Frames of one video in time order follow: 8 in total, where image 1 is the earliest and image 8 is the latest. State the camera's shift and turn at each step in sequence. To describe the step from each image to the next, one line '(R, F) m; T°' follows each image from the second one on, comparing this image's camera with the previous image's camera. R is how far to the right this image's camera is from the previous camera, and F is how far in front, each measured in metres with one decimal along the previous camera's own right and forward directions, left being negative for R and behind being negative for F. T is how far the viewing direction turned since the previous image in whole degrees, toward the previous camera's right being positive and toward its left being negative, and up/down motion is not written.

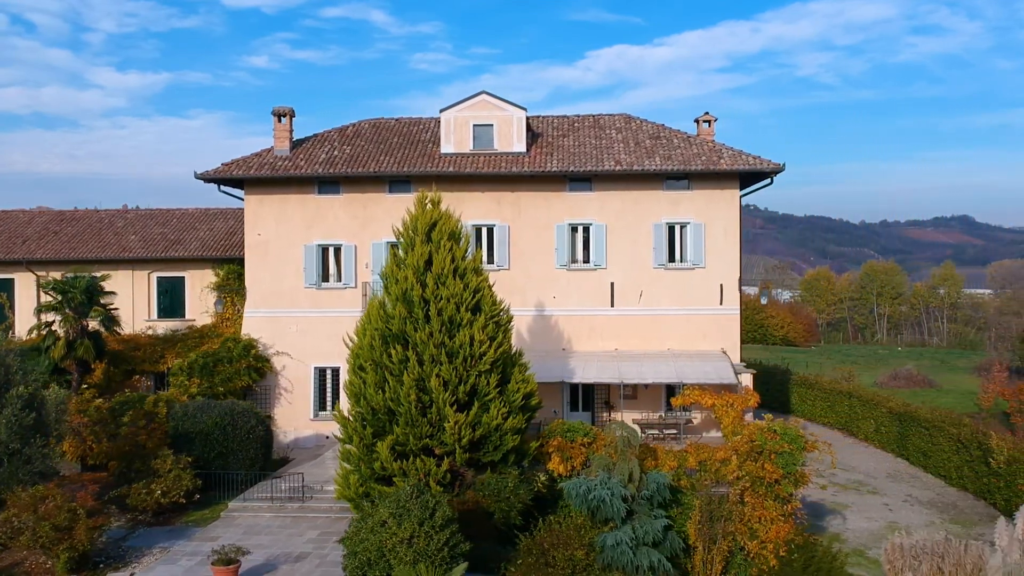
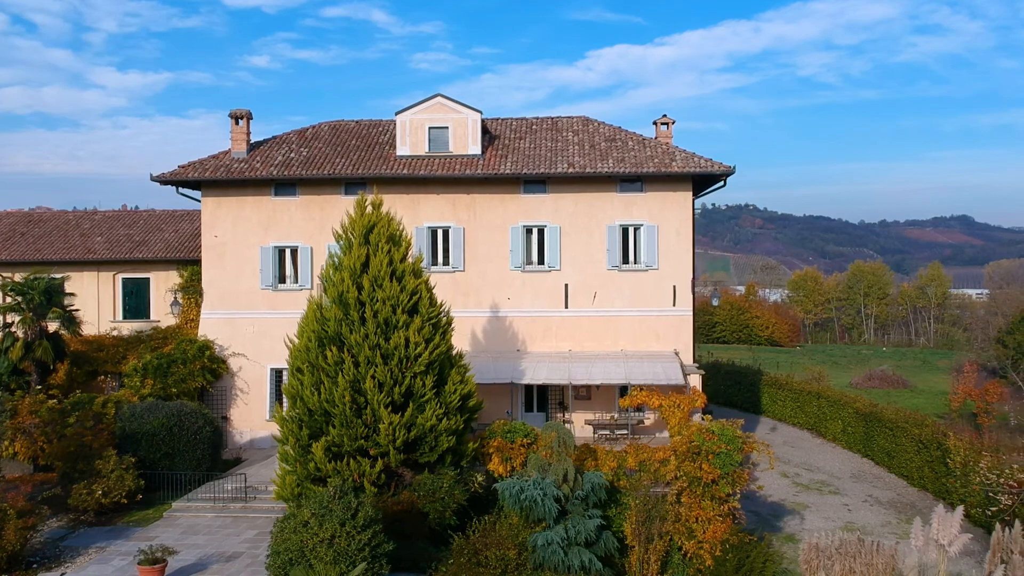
(+1.0, -0.1) m; 0°
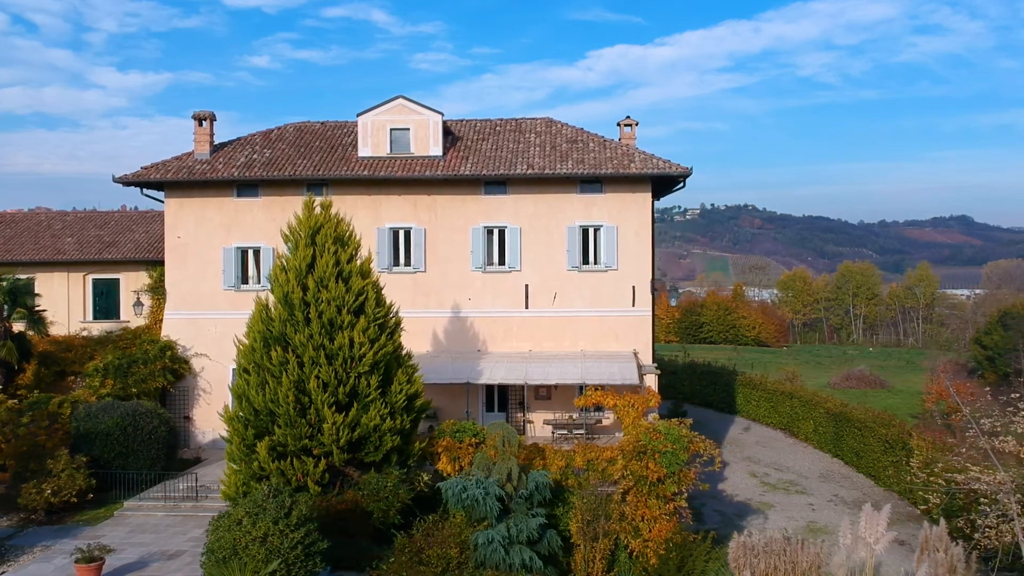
(+0.9, -0.1) m; 0°
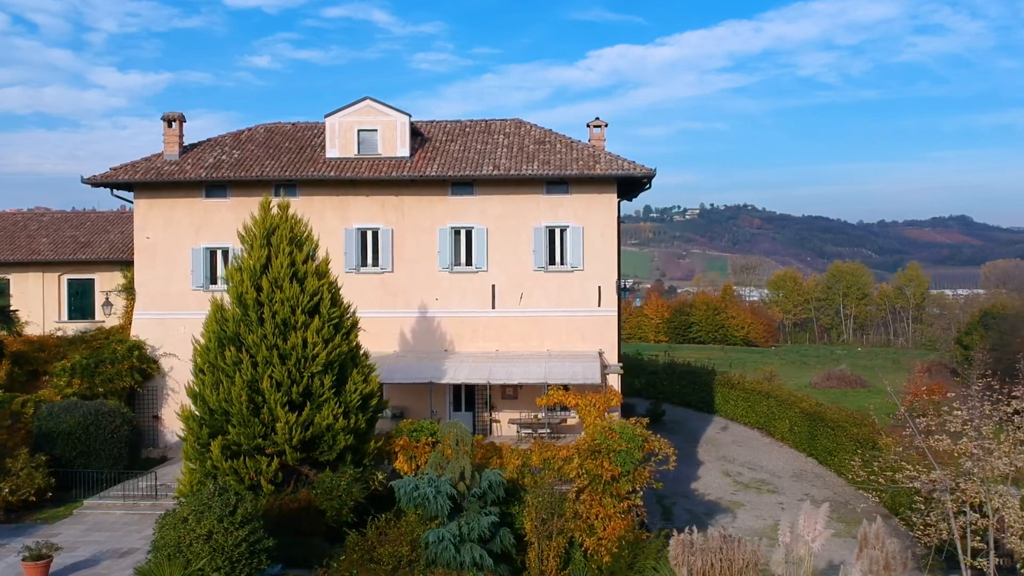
(+0.8, -0.1) m; 0°
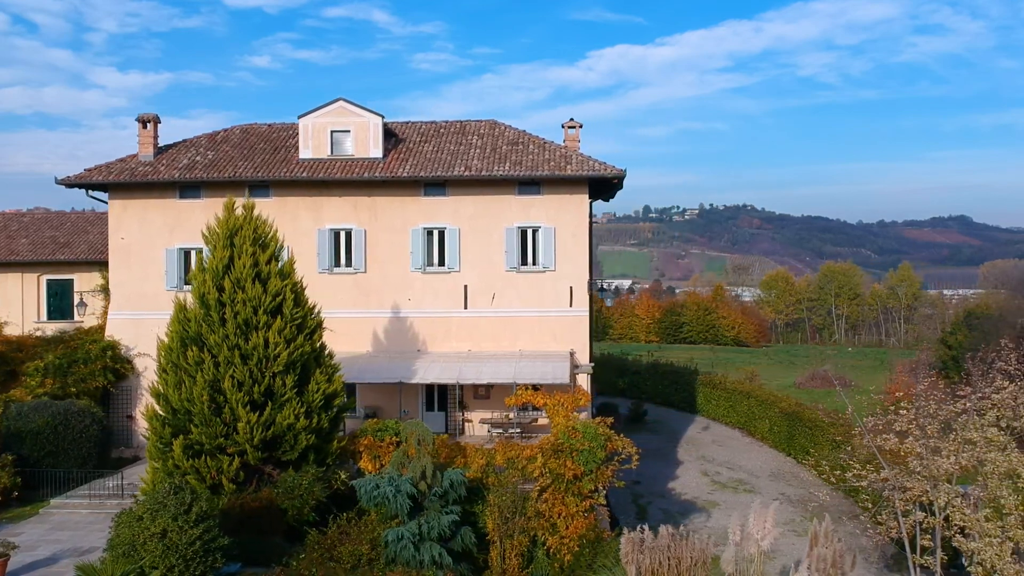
(+0.6, -0.1) m; 0°
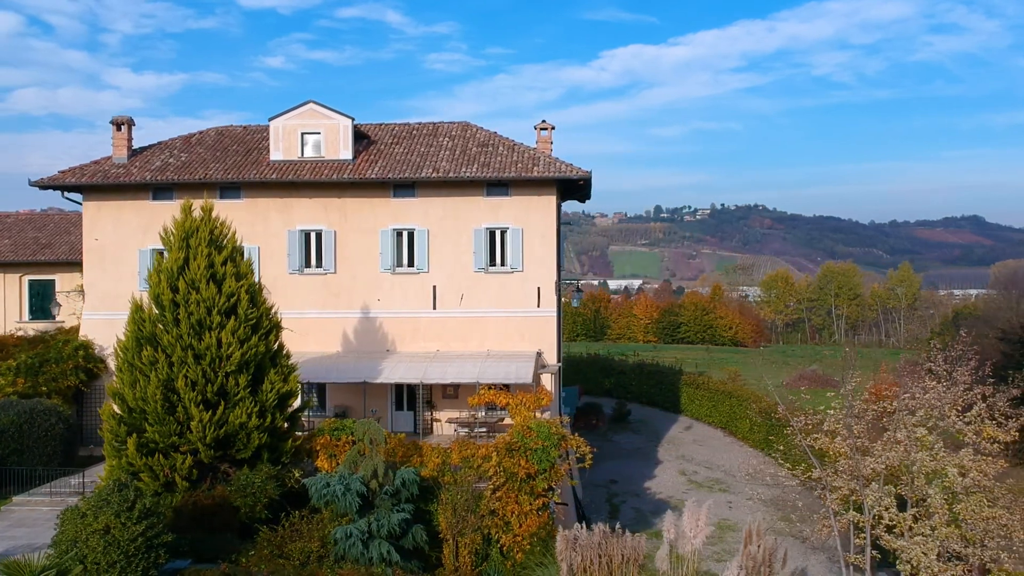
(+1.0, -0.2) m; -1°
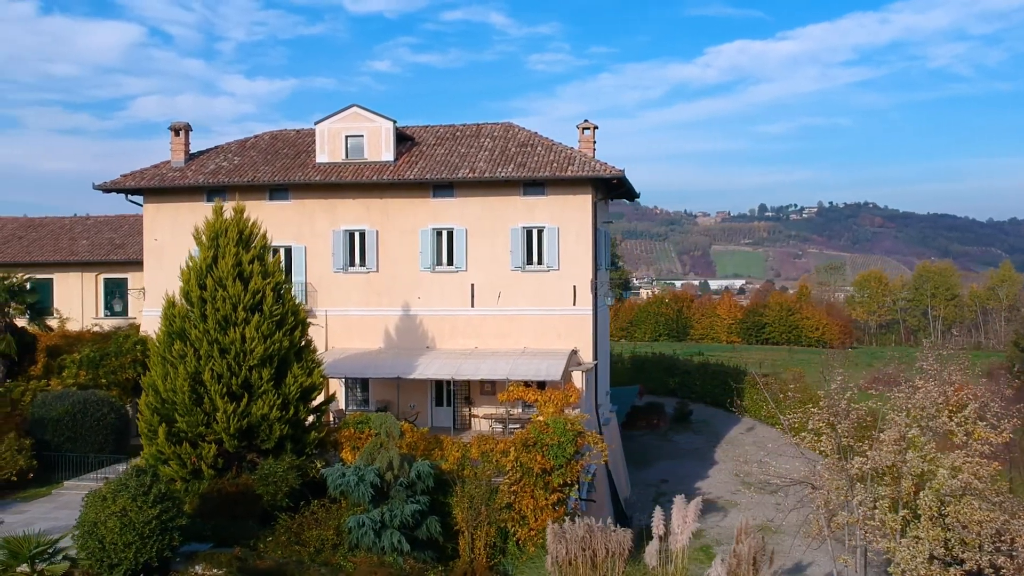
(+1.5, -0.2) m; -6°
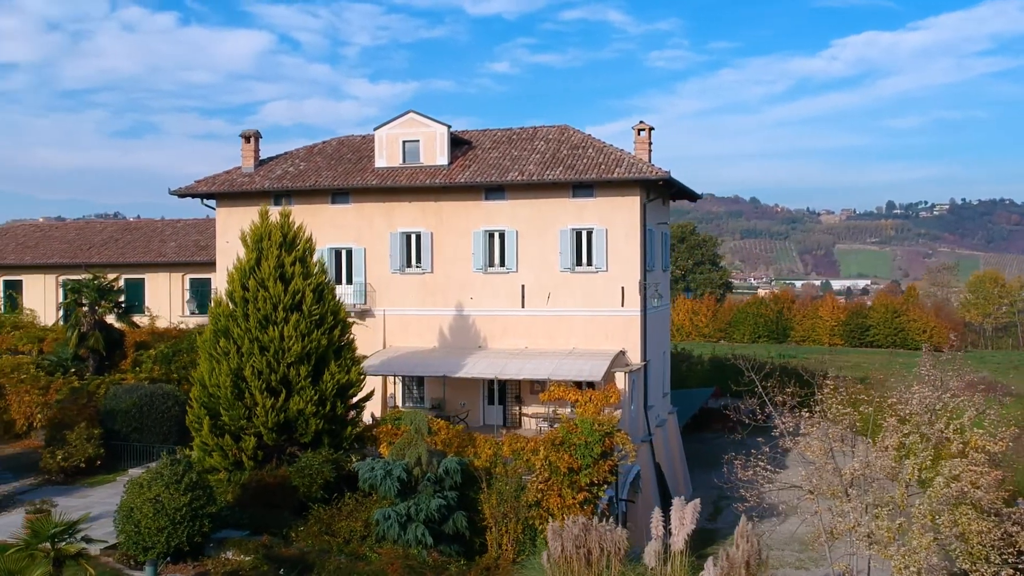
(+1.6, -0.3) m; -7°
